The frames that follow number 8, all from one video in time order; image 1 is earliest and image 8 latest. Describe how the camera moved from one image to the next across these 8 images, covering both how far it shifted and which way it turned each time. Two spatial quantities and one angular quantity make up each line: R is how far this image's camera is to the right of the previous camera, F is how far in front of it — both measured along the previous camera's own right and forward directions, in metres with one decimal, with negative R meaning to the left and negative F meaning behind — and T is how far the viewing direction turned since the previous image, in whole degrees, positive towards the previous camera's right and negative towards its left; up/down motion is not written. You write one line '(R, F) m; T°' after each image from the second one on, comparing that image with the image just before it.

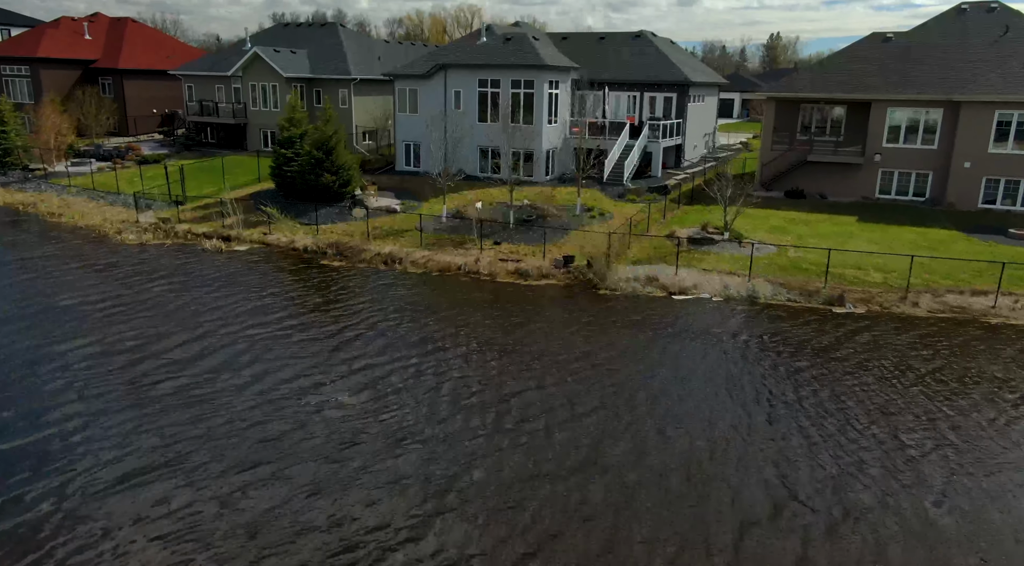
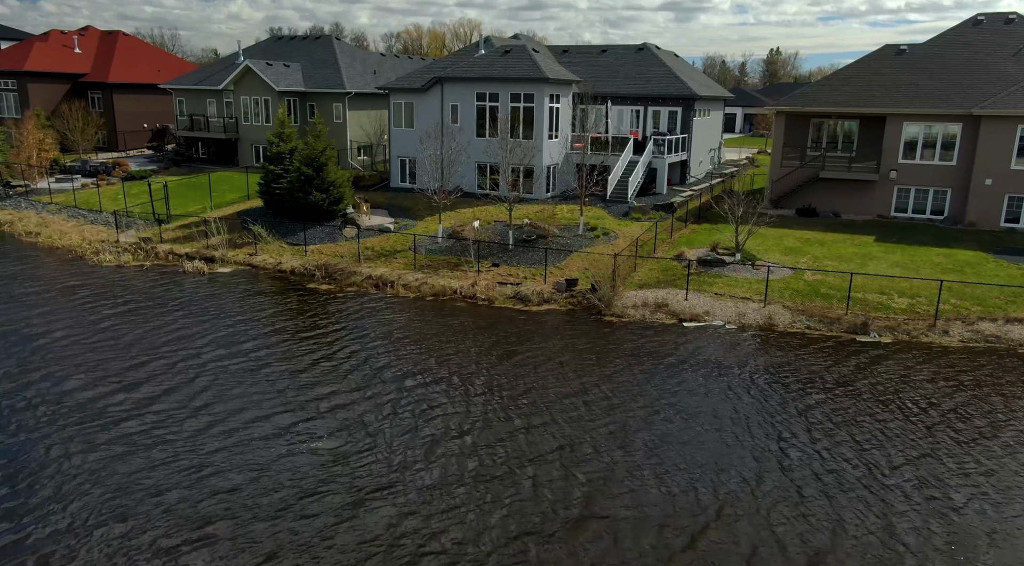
(0.0, +1.5) m; 0°
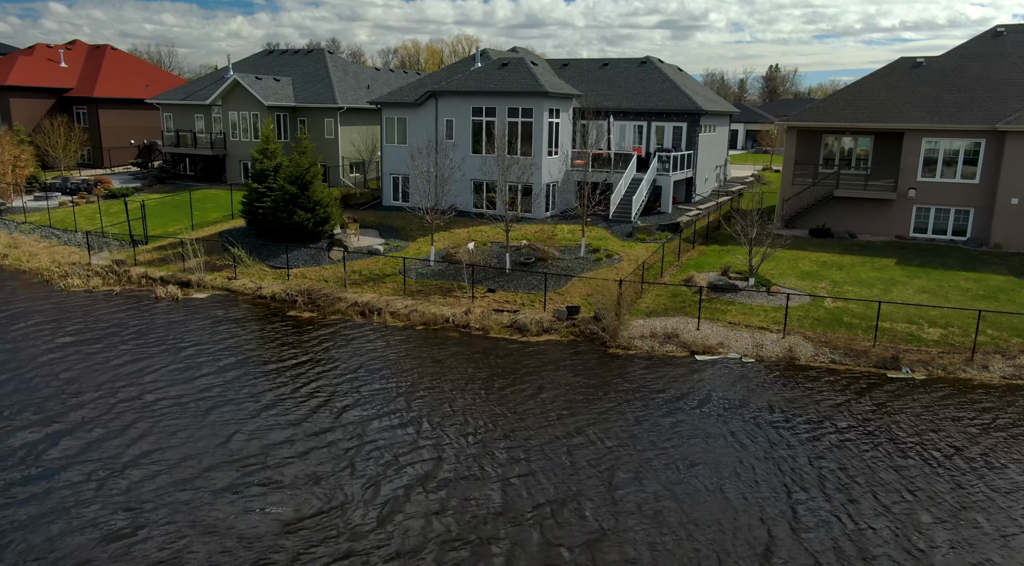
(0.0, +1.7) m; 0°
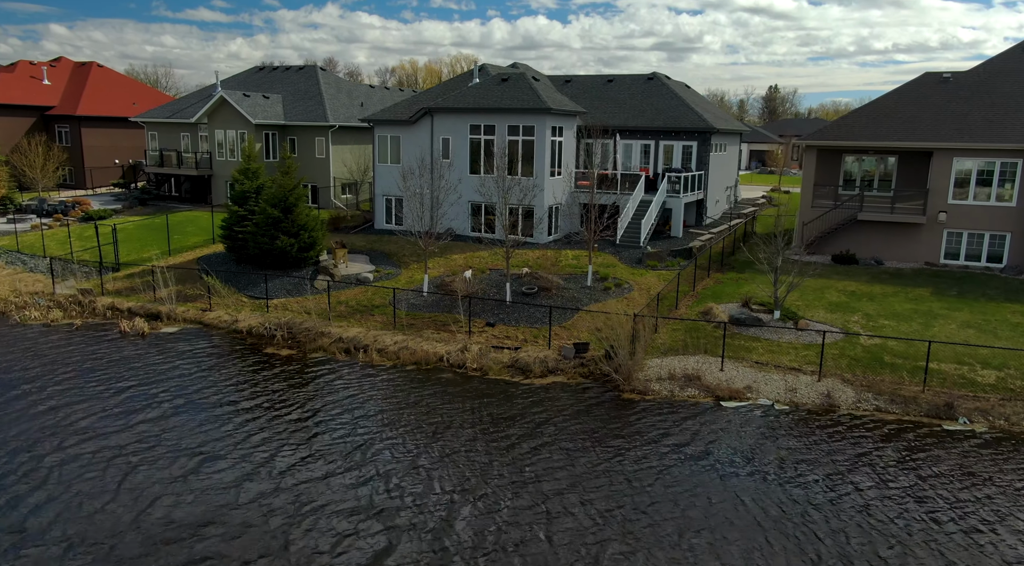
(-0.1, +2.1) m; 0°
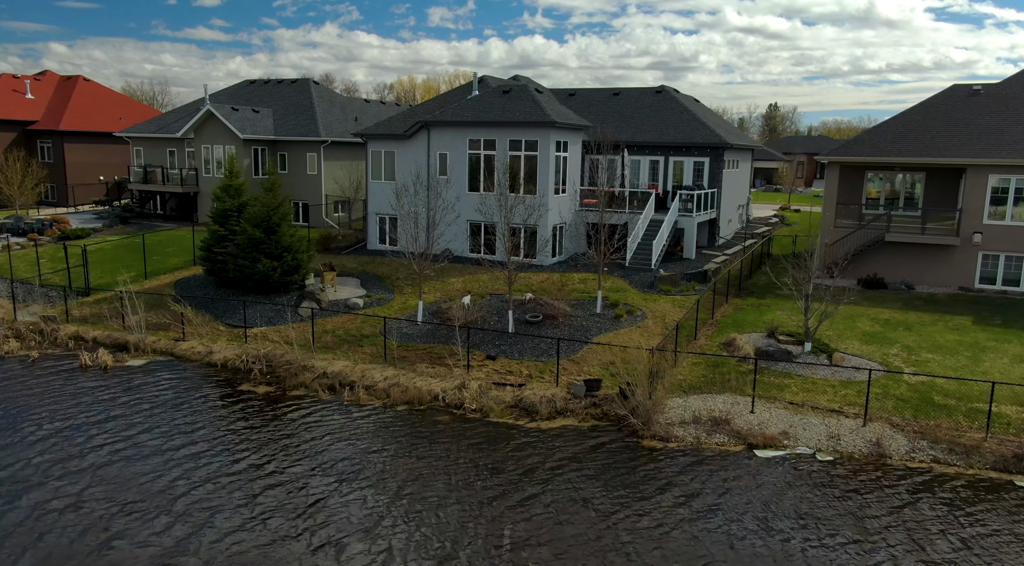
(-0.2, +2.0) m; 0°
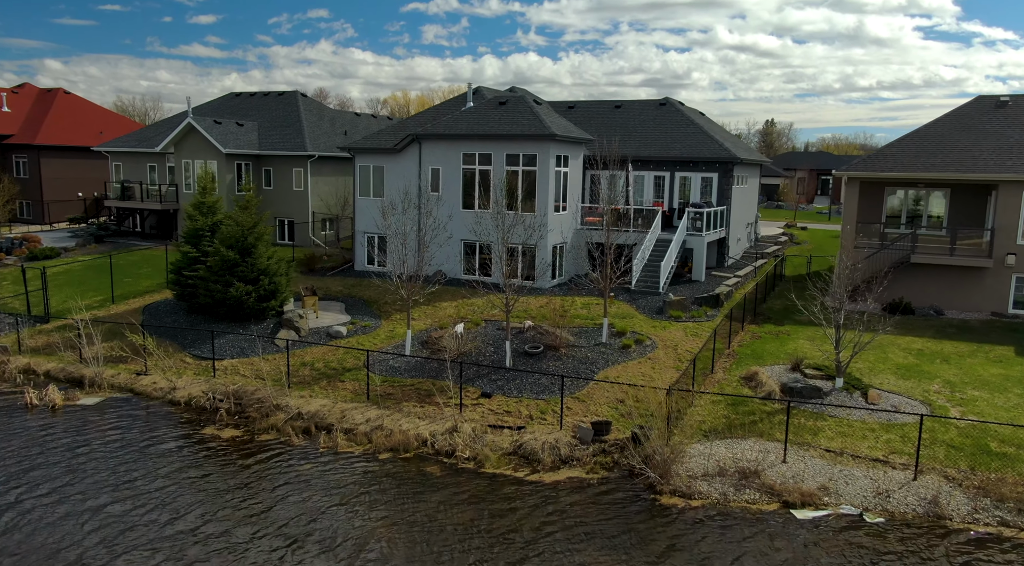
(-0.1, +2.0) m; 0°
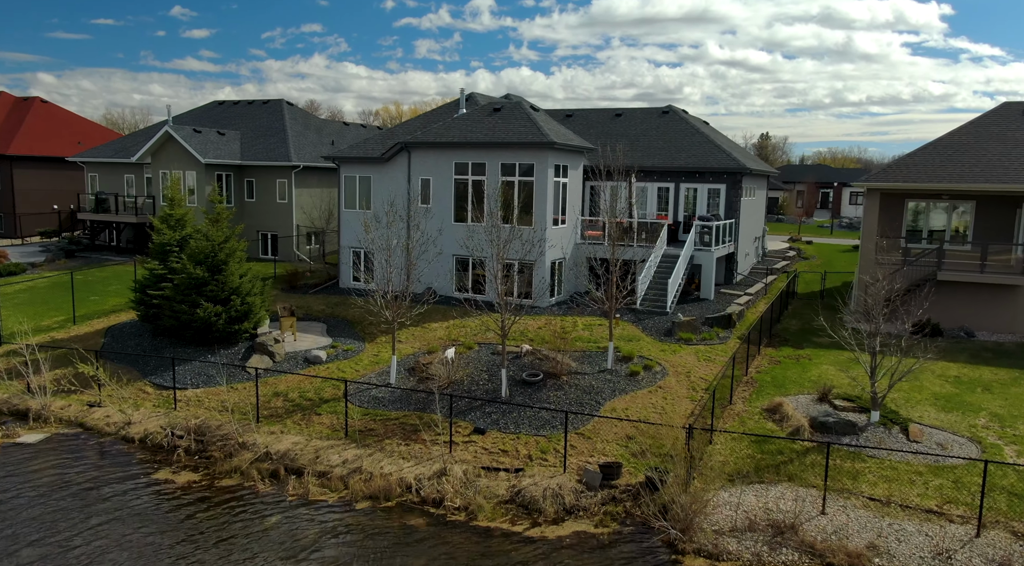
(-0.1, +1.9) m; +1°
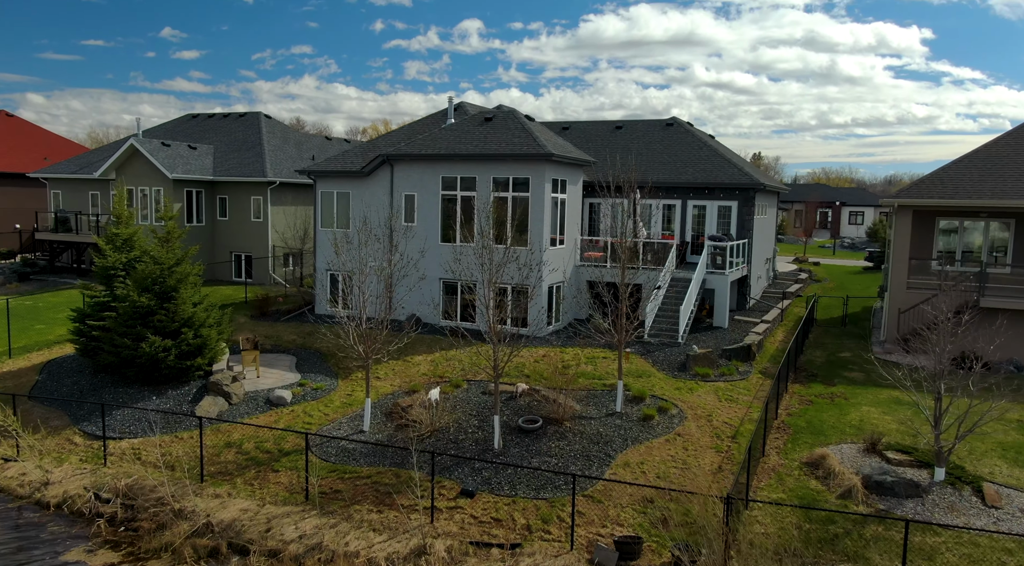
(-0.1, +2.5) m; +1°
